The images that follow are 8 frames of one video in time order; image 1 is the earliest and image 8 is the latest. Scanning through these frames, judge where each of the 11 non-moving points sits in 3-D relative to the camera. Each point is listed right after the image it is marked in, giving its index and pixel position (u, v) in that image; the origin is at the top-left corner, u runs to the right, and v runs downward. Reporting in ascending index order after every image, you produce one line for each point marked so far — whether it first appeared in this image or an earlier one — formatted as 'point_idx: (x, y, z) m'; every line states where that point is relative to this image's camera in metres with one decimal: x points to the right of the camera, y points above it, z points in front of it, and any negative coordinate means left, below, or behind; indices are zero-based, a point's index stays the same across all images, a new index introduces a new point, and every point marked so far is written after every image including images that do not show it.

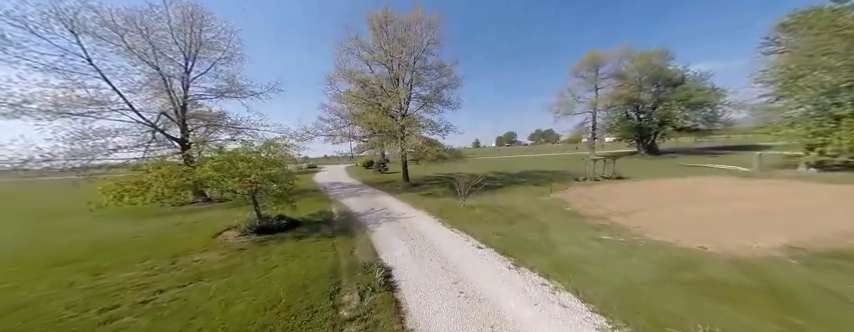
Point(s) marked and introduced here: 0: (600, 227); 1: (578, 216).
0: (+5.1, -1.8, +7.1) m
1: (+5.1, -1.7, +8.2) m
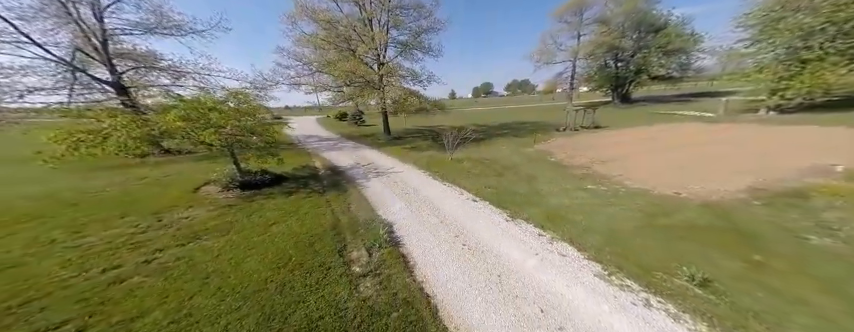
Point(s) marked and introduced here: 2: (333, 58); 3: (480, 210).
0: (+4.9, -0.3, +7.6) m
1: (+4.8, 0.0, +8.6) m
2: (-5.9, +6.7, +14.5) m
3: (+1.3, -1.0, +5.9) m
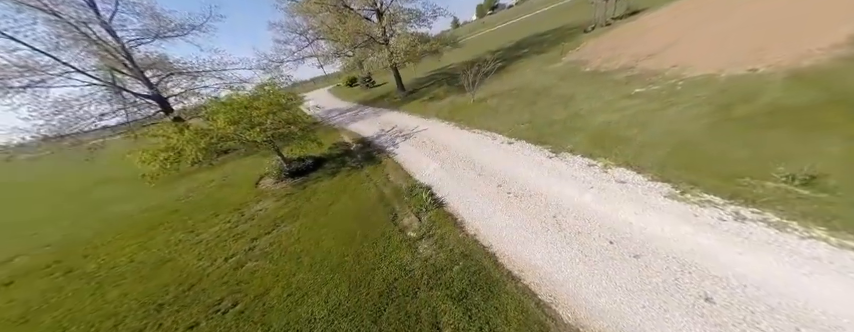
0: (+5.5, +2.3, +6.6) m
1: (+5.4, +2.8, +7.5) m
2: (-6.2, +7.8, +13.3) m
3: (+2.1, +0.4, +5.5) m
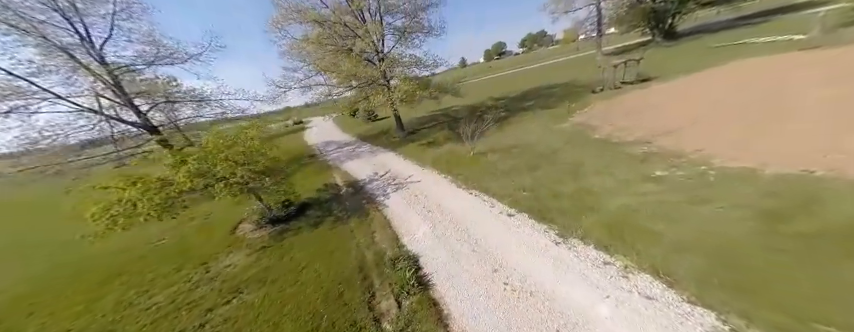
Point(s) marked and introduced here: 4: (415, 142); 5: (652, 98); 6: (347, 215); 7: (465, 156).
0: (+5.4, +0.3, +6.2) m
1: (+5.4, +0.7, +7.2) m
2: (-5.8, +5.9, +13.7) m
3: (+1.9, -1.2, +5.0) m
4: (-0.8, +1.4, +13.7) m
5: (+9.6, +2.9, +10.4) m
6: (-2.4, -1.5, +6.9) m
7: (+1.5, +0.4, +9.5) m
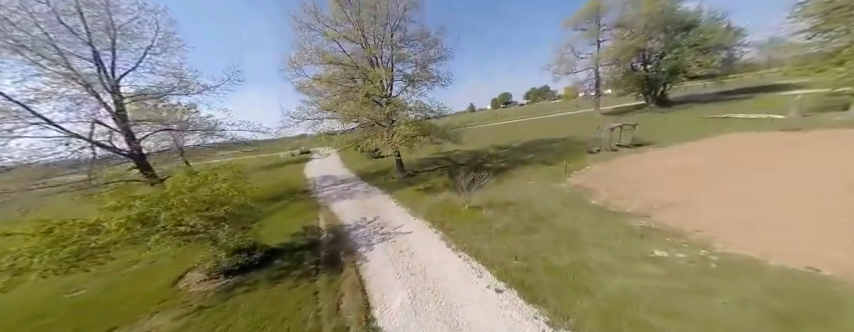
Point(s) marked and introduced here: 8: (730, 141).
0: (+5.1, -1.5, +5.7) m
1: (+5.1, -1.3, +6.7) m
2: (-5.6, +3.8, +14.1) m
3: (+1.4, -2.5, +4.3) m
4: (-0.9, -1.1, +13.3) m
5: (+9.5, +0.1, +10.1) m
6: (-2.8, -2.7, +6.2) m
7: (+1.2, -1.6, +9.0) m
8: (+15.1, +1.3, +12.1) m
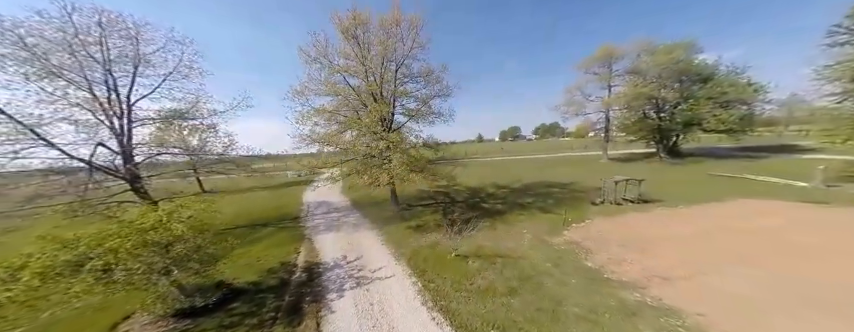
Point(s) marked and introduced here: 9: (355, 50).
0: (+4.4, -2.9, +5.0) m
1: (+4.5, -2.8, +6.1) m
2: (-5.7, +2.1, +14.3) m
3: (+0.6, -3.4, +3.6) m
4: (-1.4, -3.0, +12.8) m
5: (+9.0, -2.1, +9.4) m
6: (-3.6, -3.6, +5.6) m
7: (+0.6, -3.1, +8.4) m
8: (+14.8, -1.5, +11.4) m
9: (-4.3, +6.8, +14.5) m
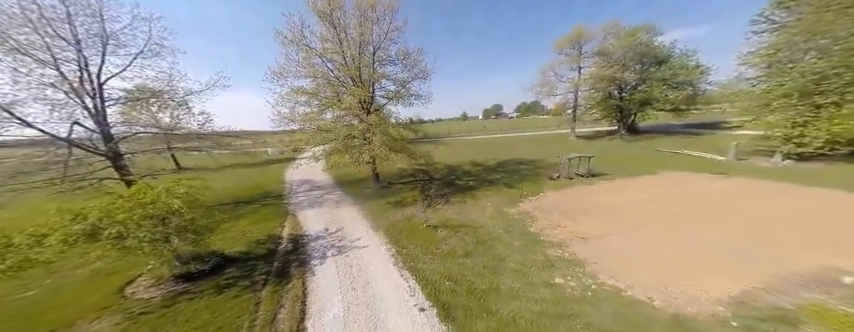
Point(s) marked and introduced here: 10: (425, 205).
0: (+3.6, -2.5, +6.4) m
1: (+3.6, -2.3, +7.4) m
2: (-7.0, +3.4, +14.6) m
3: (-0.1, -3.2, +4.8) m
4: (-2.7, -1.9, +13.8) m
5: (+7.9, -1.3, +11.0) m
6: (-4.4, -3.1, +6.6) m
7: (-0.5, -2.4, +9.6) m
8: (+13.5, -0.5, +13.3) m
9: (-5.7, +8.0, +14.4) m
10: (-0.1, -1.8, +11.7) m
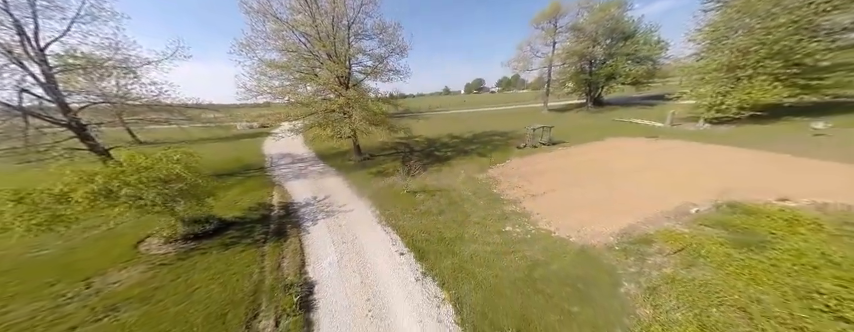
0: (+2.9, -1.6, +7.9) m
1: (+2.8, -1.2, +8.9) m
2: (-8.3, +5.0, +14.5) m
3: (-0.7, -2.5, +6.2) m
4: (-3.9, -0.2, +14.7) m
5: (+6.8, +0.2, +12.6) m
6: (-5.1, -2.3, +7.6) m
7: (-1.4, -1.2, +10.8) m
8: (+12.3, +1.4, +15.2) m
9: (-7.0, +9.7, +13.9) m
10: (-1.2, -0.3, +12.8) m
